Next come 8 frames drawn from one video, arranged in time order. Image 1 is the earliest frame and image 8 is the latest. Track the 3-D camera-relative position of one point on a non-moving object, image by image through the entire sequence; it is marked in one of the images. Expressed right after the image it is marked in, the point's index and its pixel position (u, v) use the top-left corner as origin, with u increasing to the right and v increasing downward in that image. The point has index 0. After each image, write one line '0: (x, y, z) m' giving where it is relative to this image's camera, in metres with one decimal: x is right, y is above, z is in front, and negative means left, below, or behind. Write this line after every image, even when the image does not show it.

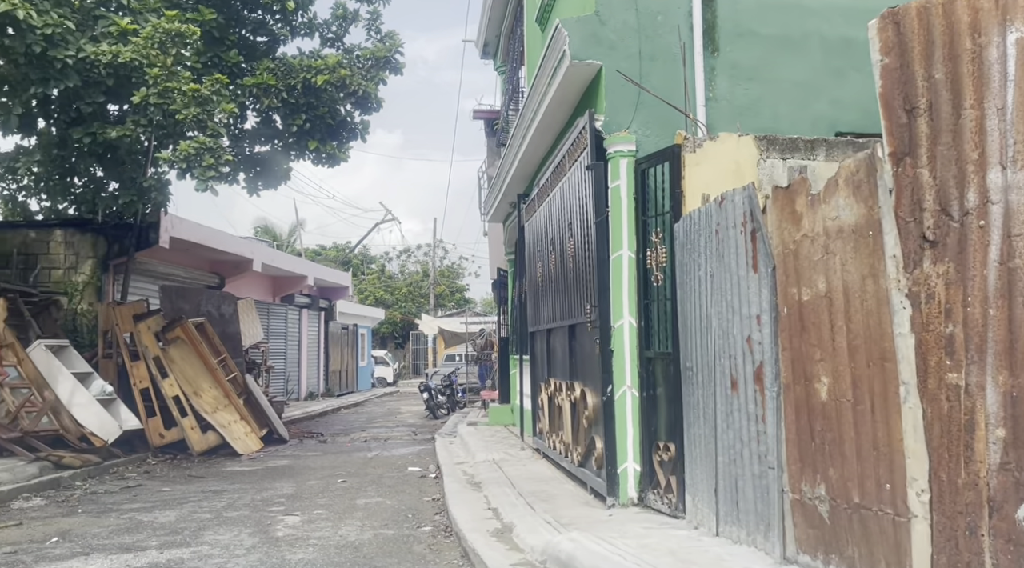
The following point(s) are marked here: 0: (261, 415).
0: (-4.2, -2.2, +13.8) m
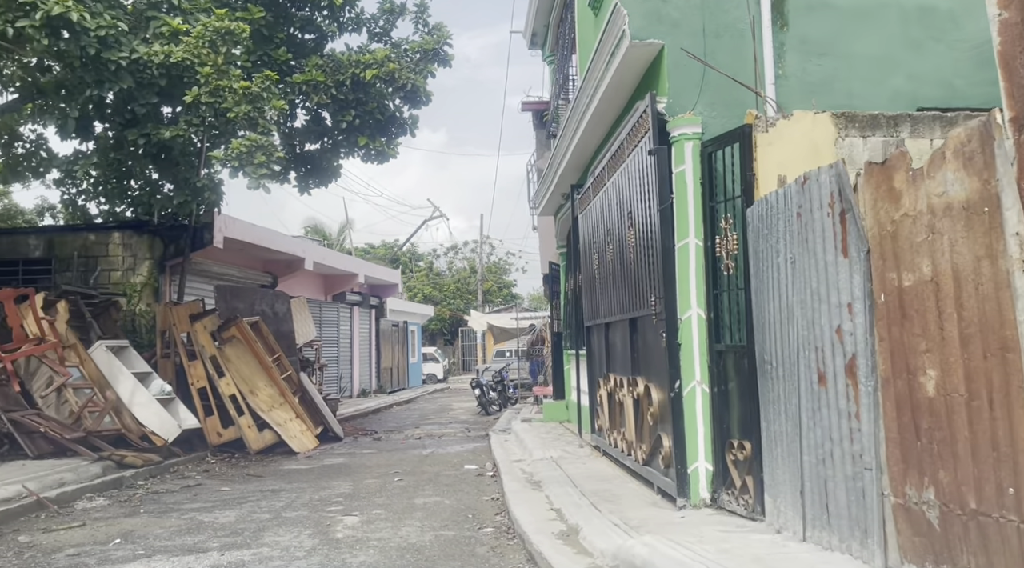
0: (-3.3, -2.2, +13.8) m
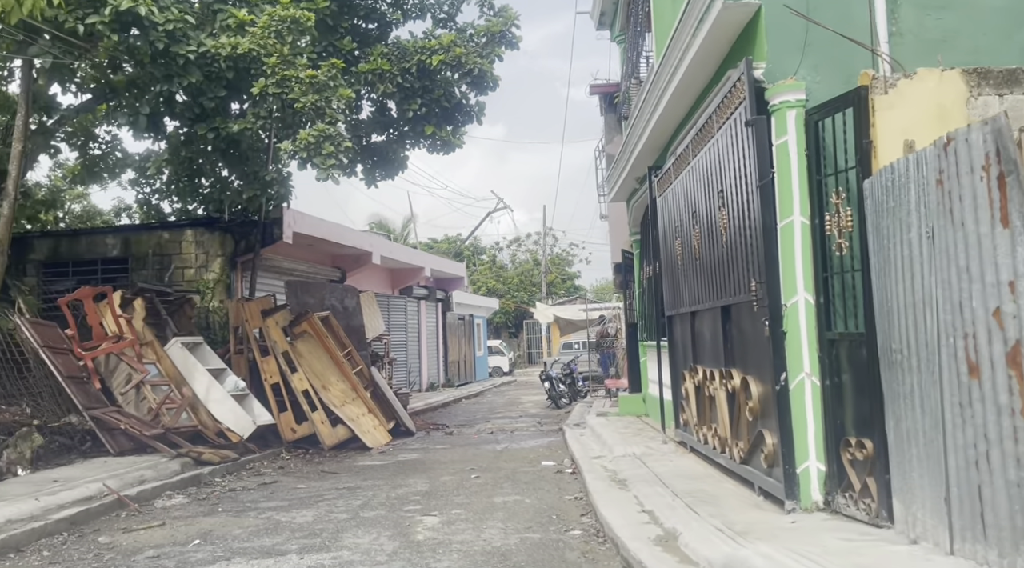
0: (-2.1, -2.0, +13.7) m
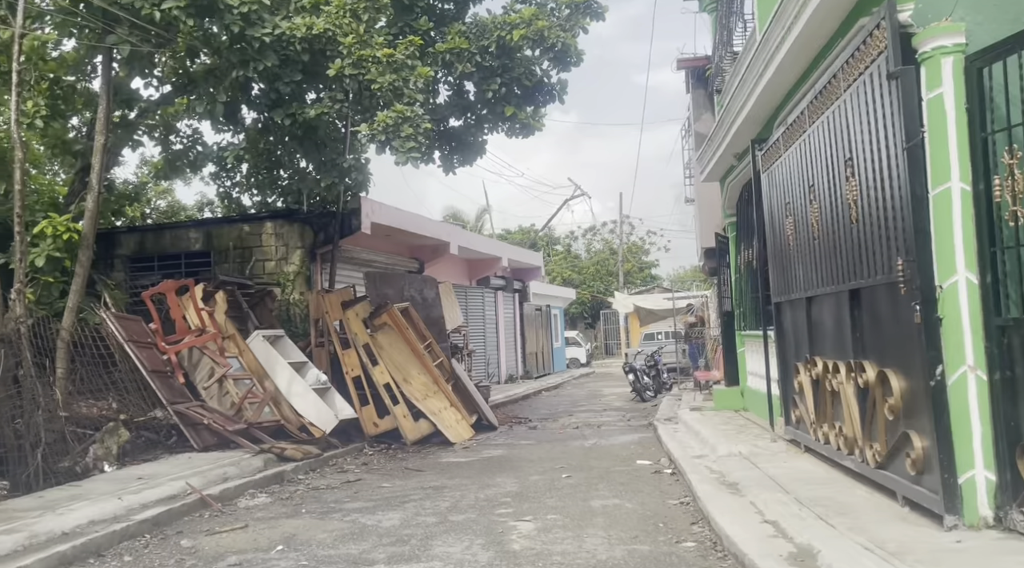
0: (-0.7, -1.9, +13.4) m
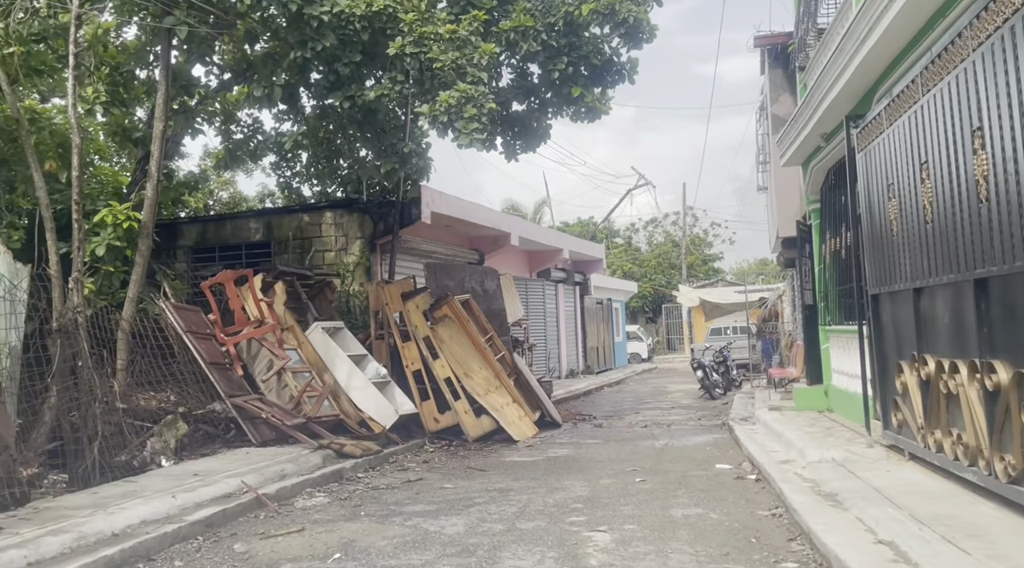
0: (+0.3, -1.8, +12.9) m
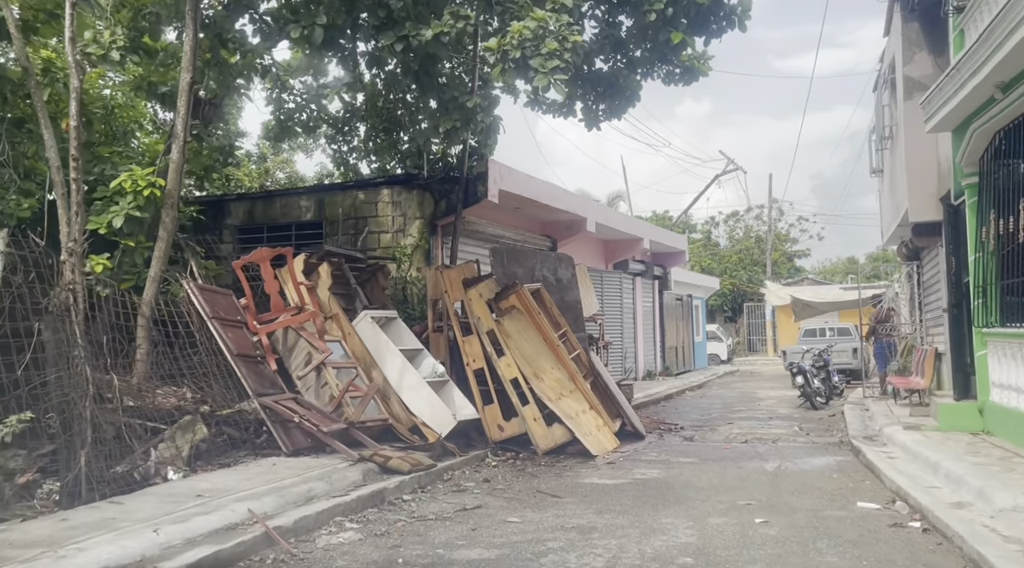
0: (+1.4, -1.6, +11.2) m
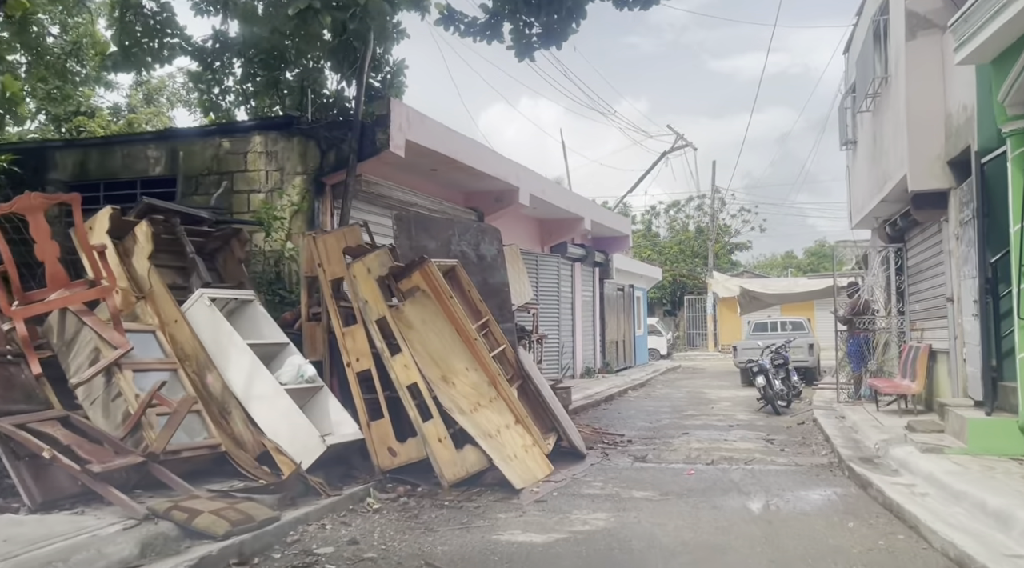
0: (+0.3, -1.4, +8.8) m
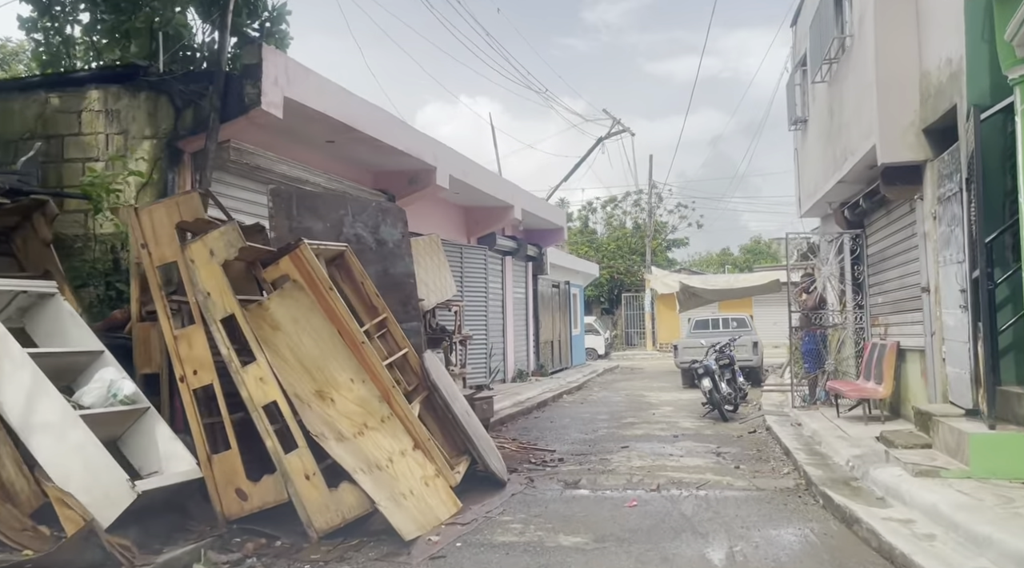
0: (-0.5, -1.3, +7.2) m
